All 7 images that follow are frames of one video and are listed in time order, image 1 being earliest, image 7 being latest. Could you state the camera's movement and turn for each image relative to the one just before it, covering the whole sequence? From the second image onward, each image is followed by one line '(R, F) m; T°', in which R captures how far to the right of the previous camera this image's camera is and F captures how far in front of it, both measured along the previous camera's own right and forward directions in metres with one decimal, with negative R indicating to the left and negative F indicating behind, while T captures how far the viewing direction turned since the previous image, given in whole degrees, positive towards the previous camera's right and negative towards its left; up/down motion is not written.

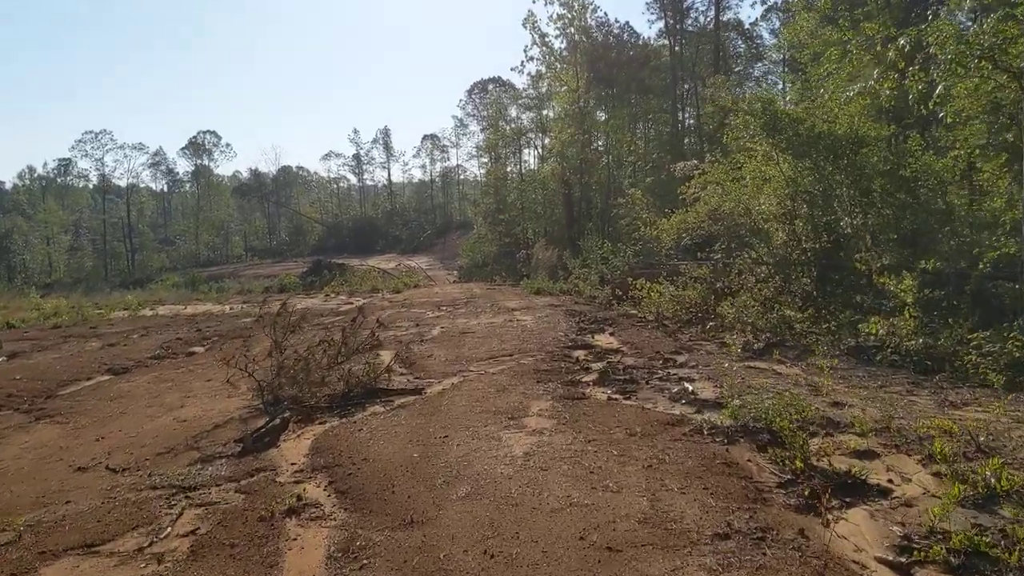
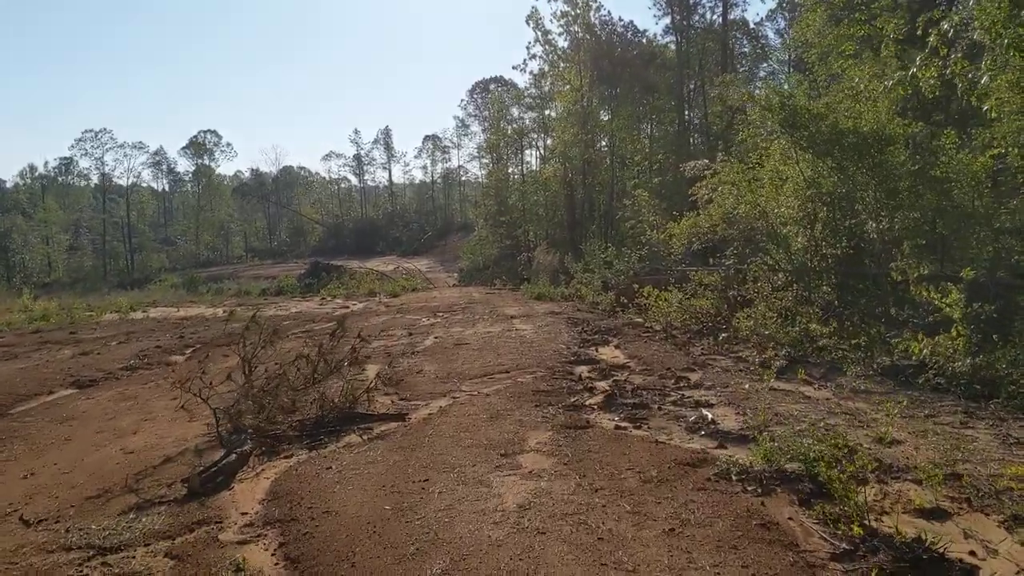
(0.0, +0.9) m; 0°
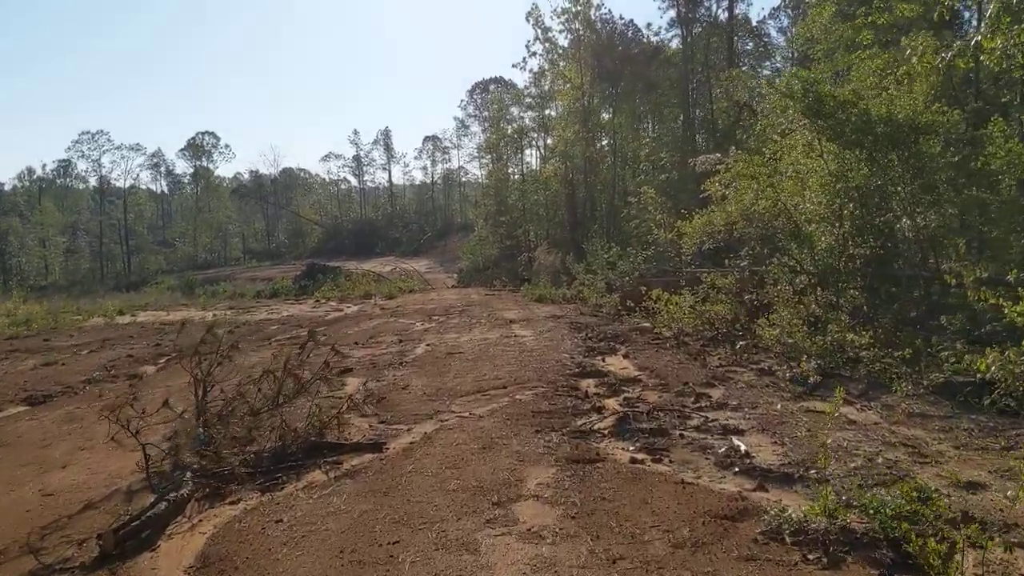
(0.0, +1.0) m; 0°
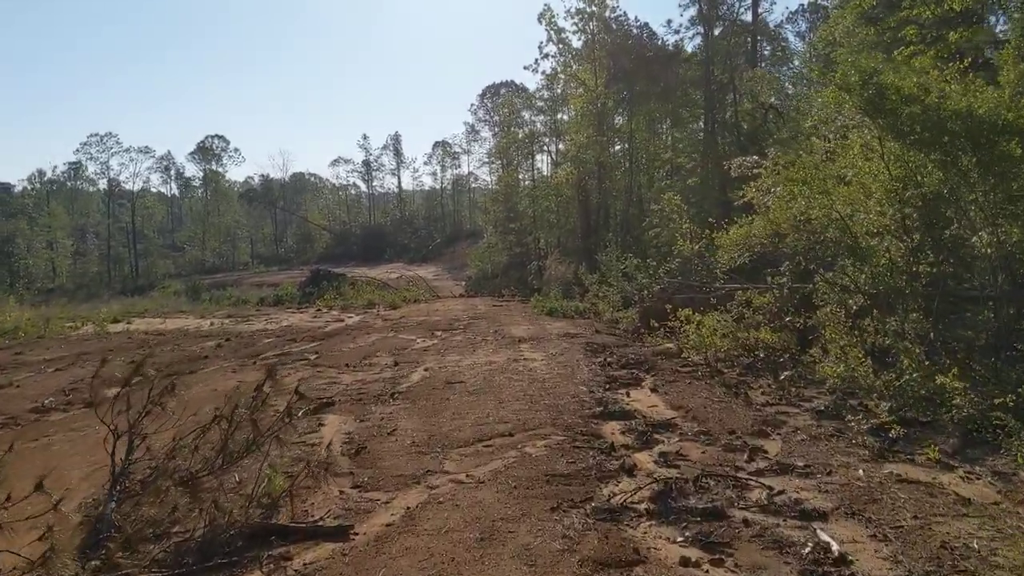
(0.0, +1.5) m; -1°
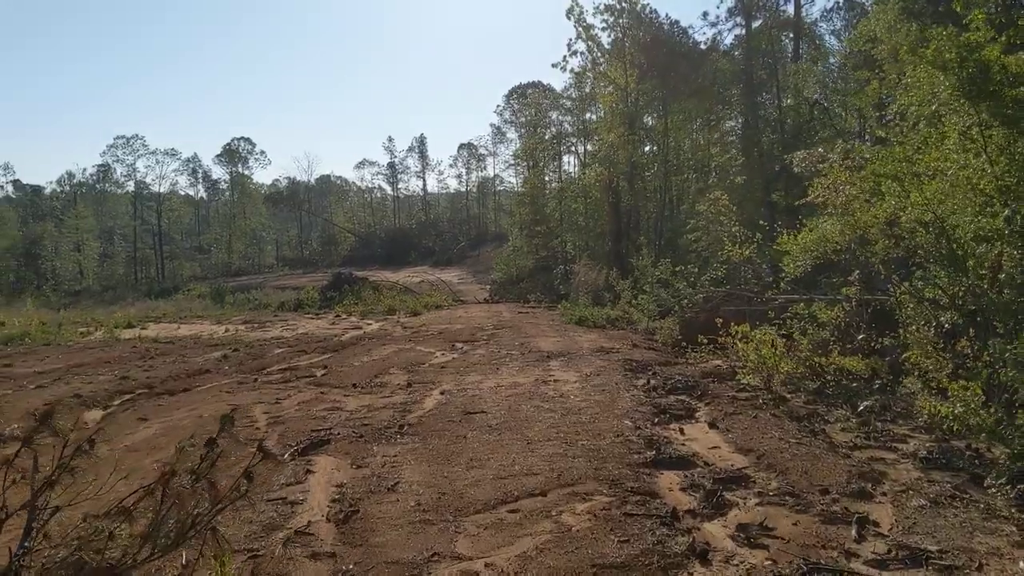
(0.0, +1.4) m; -2°
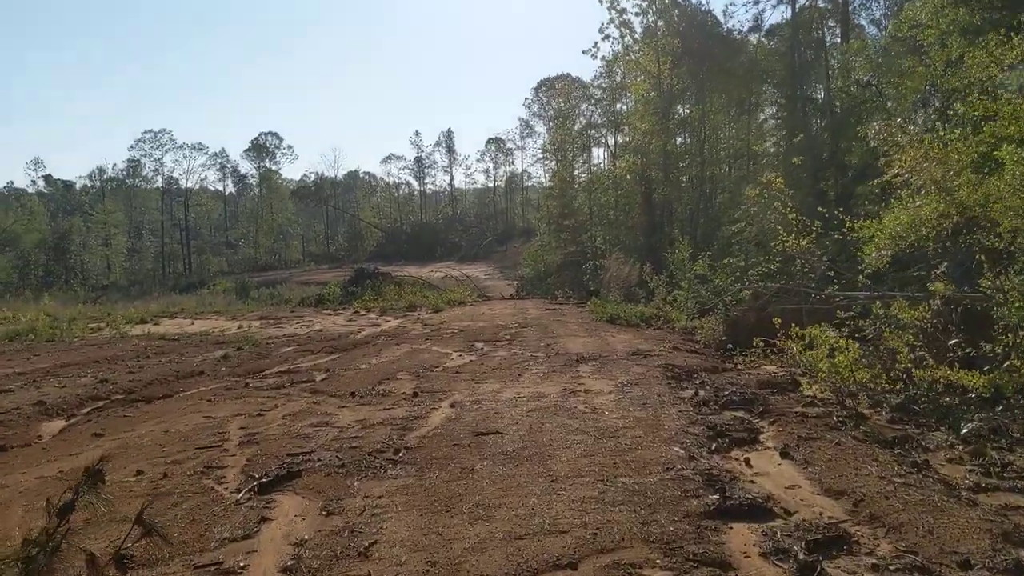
(0.0, +1.5) m; -2°
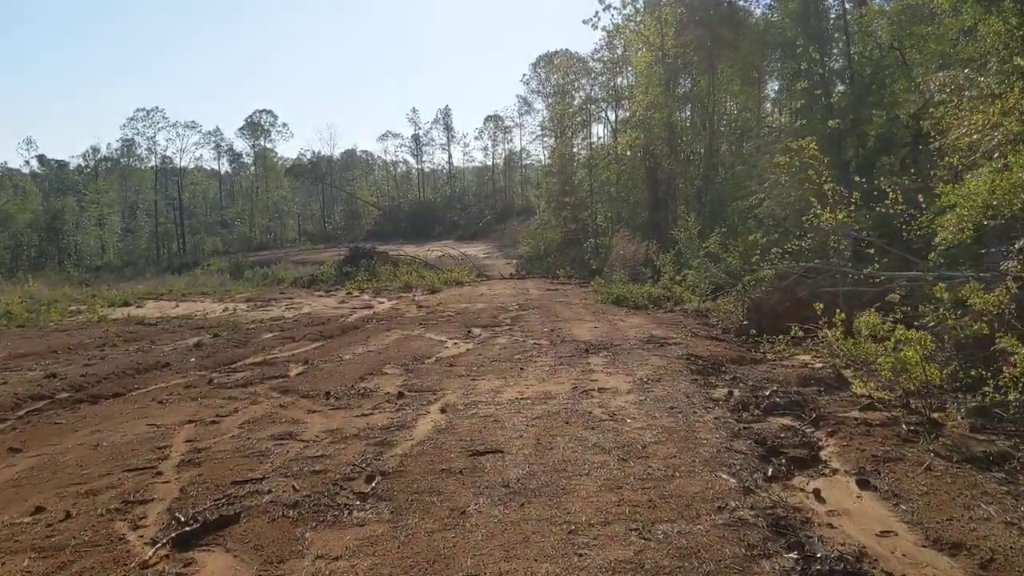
(0.0, +1.3) m; 0°
